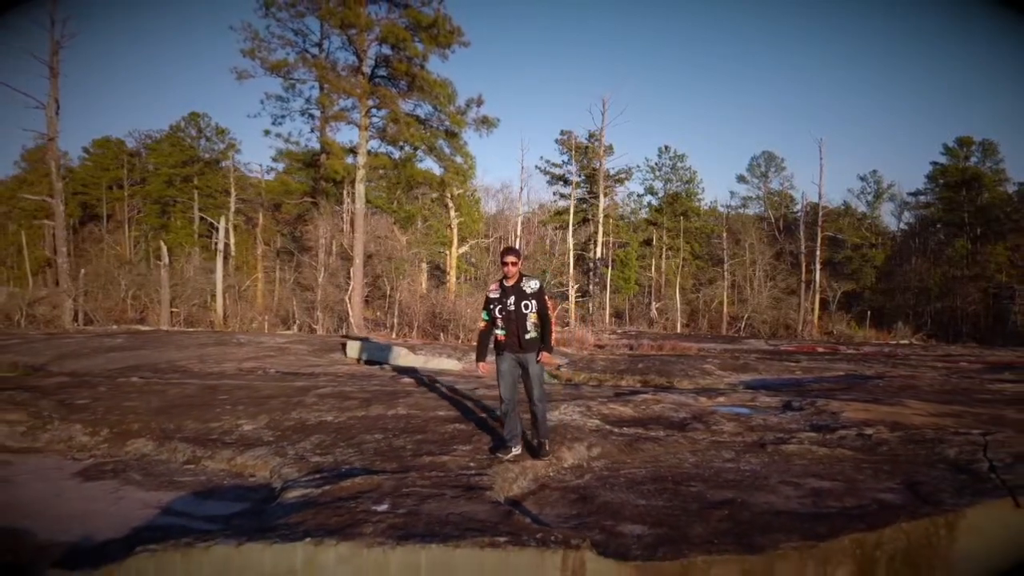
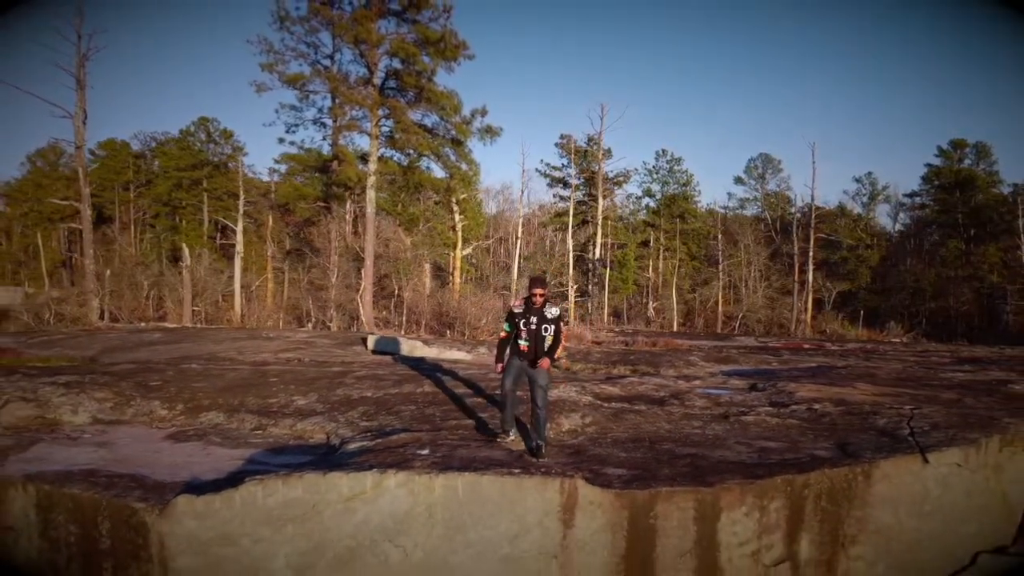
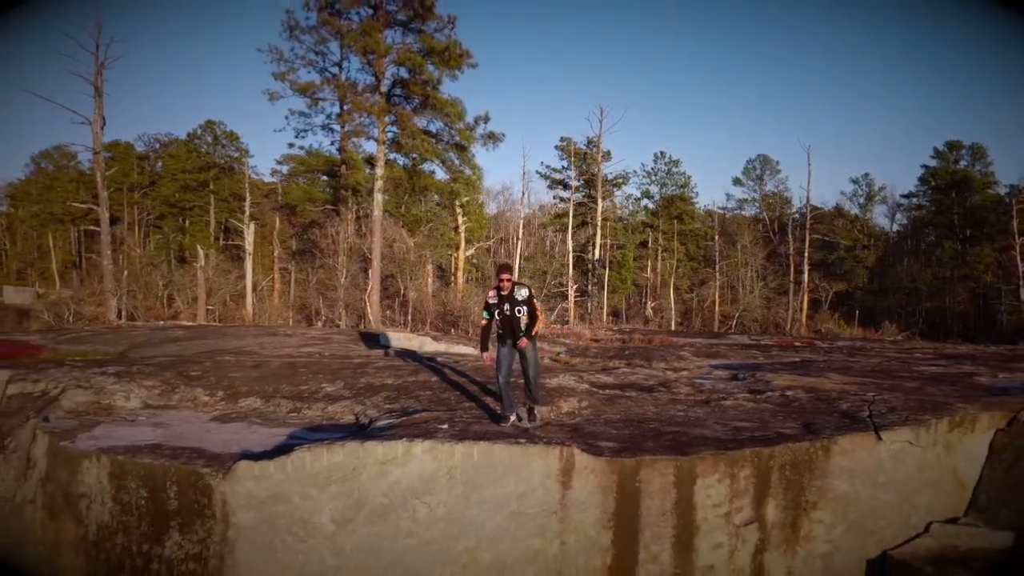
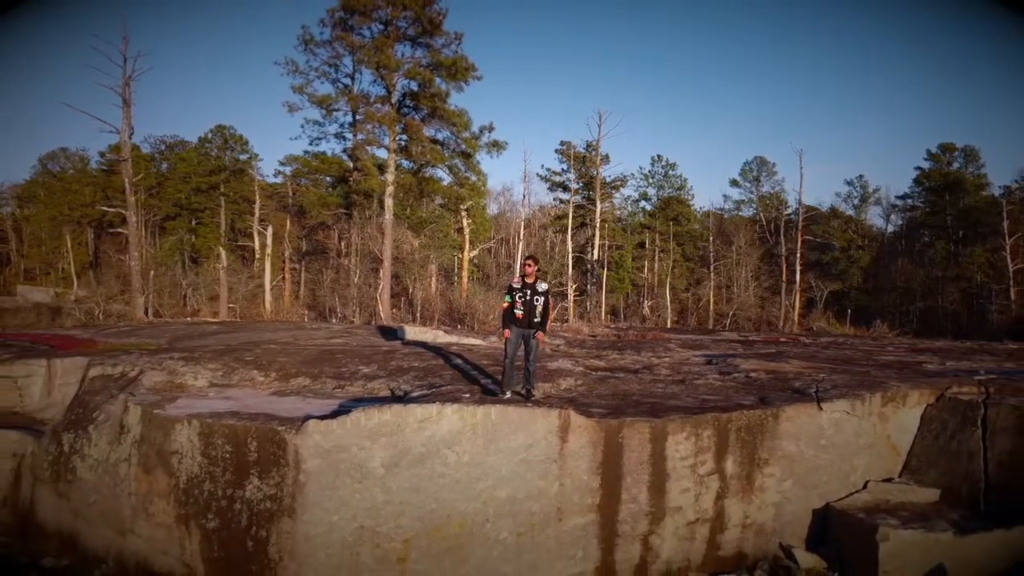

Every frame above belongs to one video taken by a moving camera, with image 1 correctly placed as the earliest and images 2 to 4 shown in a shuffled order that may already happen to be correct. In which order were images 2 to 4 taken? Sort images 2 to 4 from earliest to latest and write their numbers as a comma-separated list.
2, 3, 4
